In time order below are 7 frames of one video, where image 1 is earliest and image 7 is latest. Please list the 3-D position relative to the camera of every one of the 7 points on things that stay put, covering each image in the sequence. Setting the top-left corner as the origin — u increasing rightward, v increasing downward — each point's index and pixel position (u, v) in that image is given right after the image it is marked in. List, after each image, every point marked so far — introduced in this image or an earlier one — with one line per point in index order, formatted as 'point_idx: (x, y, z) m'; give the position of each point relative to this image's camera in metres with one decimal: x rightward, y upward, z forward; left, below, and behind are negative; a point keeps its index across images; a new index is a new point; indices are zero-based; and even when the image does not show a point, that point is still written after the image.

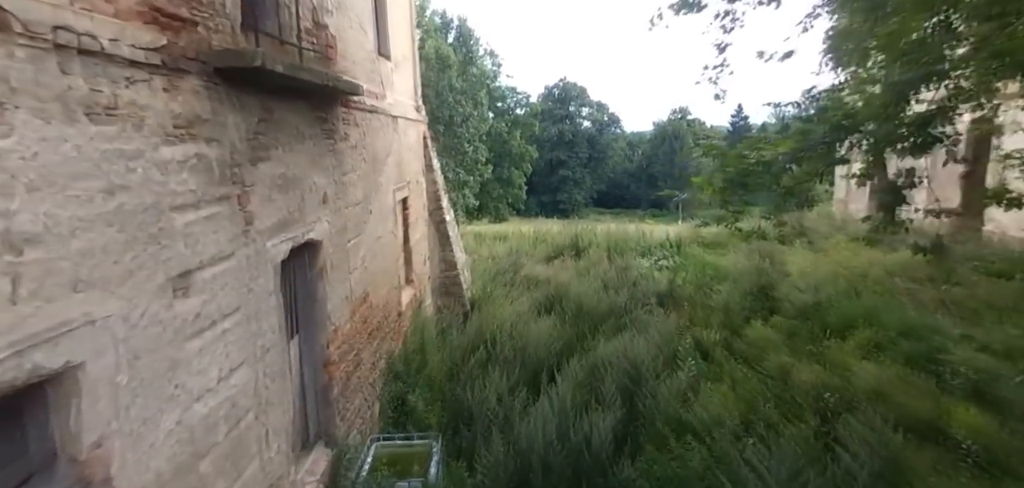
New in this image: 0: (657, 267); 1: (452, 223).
0: (+2.5, -0.4, +9.5) m
1: (-0.7, +0.3, +6.3) m
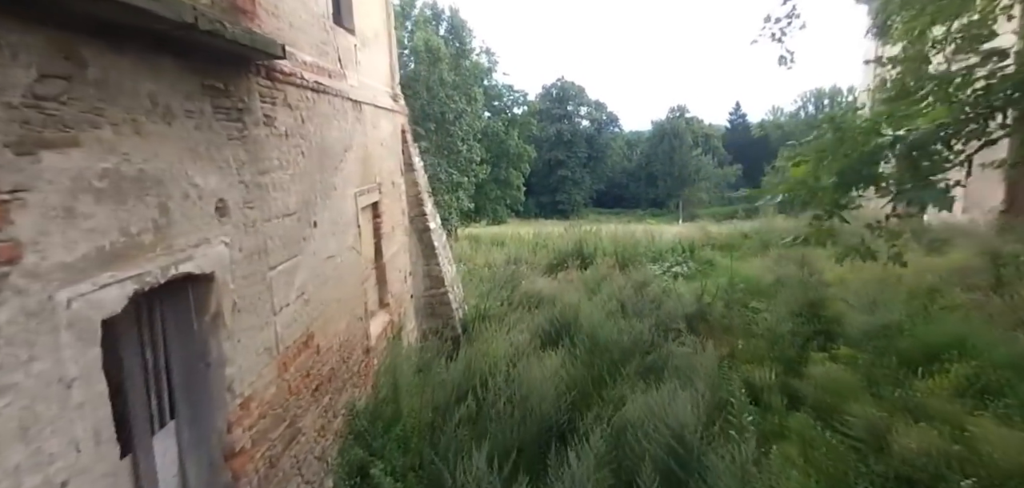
0: (+2.5, -0.5, +8.5) m
1: (-0.7, +0.1, +5.3) m
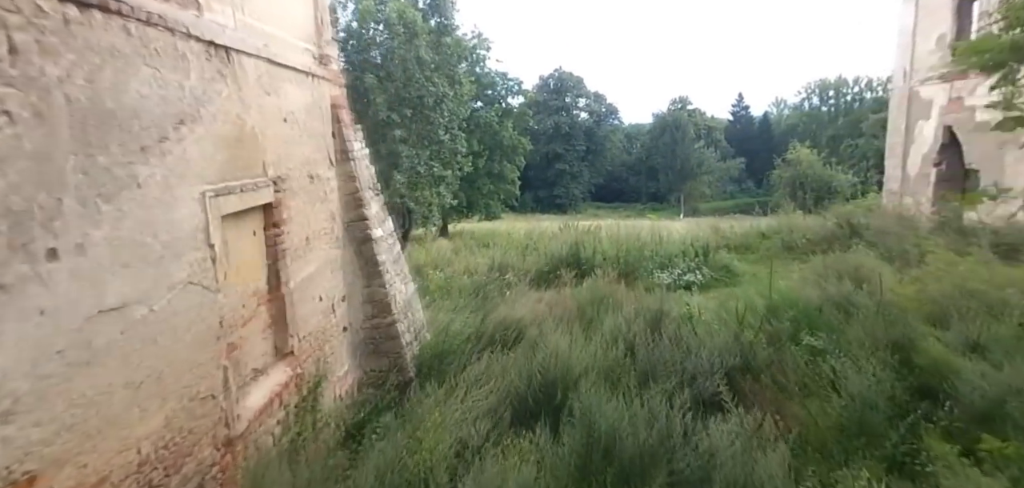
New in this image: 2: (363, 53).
0: (+2.2, -0.6, +7.3) m
1: (-0.9, 0.0, +4.0) m
2: (-2.6, +3.4, +9.5) m
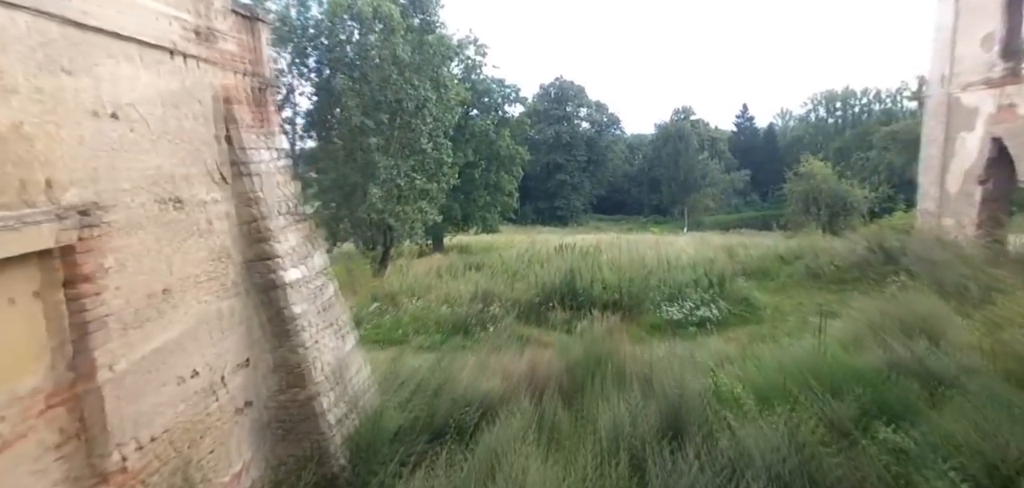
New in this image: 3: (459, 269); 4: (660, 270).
0: (+2.1, -0.9, +6.2) m
1: (-1.1, -0.2, +3.0) m
2: (-2.7, +3.1, +8.6) m
3: (-0.9, -0.4, +9.1) m
4: (+2.2, -0.4, +7.7) m
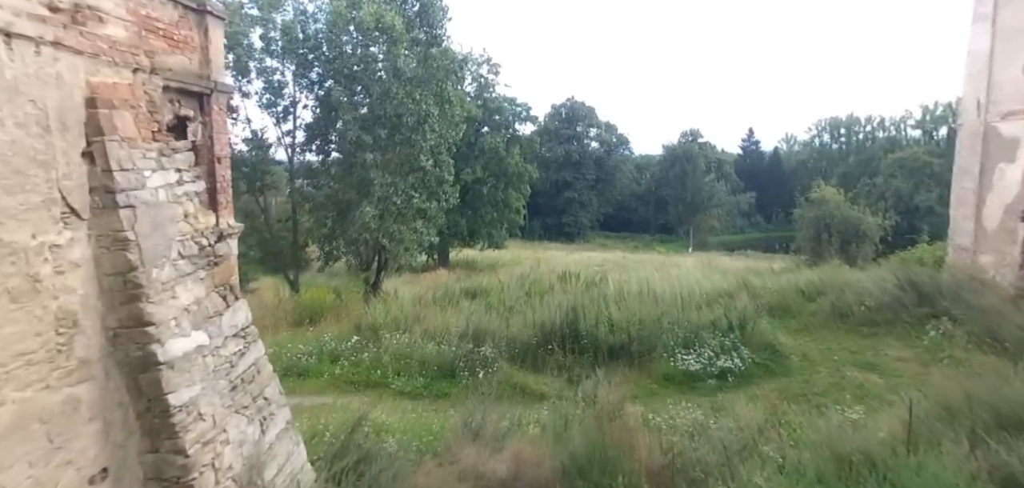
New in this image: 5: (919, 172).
0: (+2.0, -1.3, +5.4) m
1: (-1.2, -0.4, +2.2) m
2: (-2.7, +2.7, +7.9) m
3: (-0.9, -0.8, +8.3) m
4: (+2.1, -0.8, +6.9) m
5: (+13.7, +2.4, +18.3) m
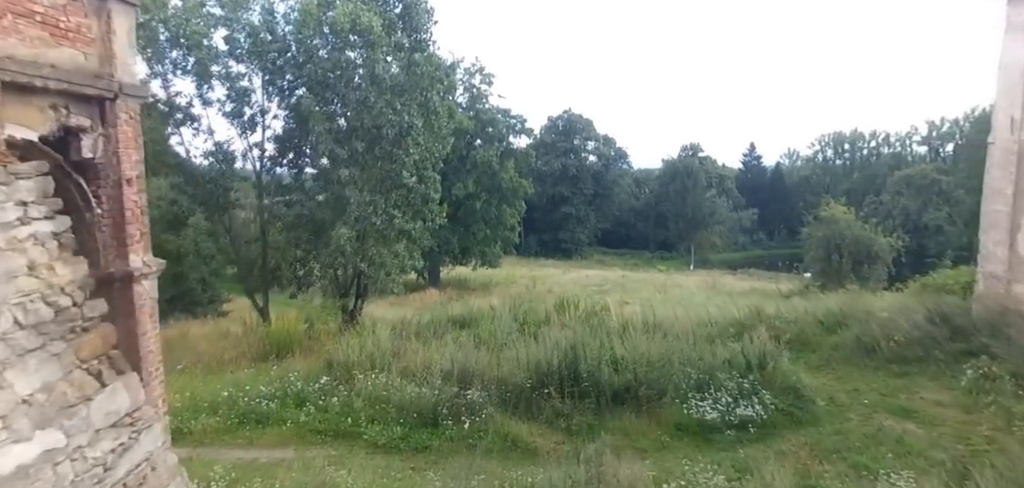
0: (+1.9, -1.6, +4.7) m
1: (-1.3, -0.6, +1.5) m
2: (-2.8, +2.4, +7.3) m
3: (-1.0, -1.2, +7.6) m
4: (+2.0, -1.2, +6.1) m
5: (+13.6, +1.8, +17.7) m
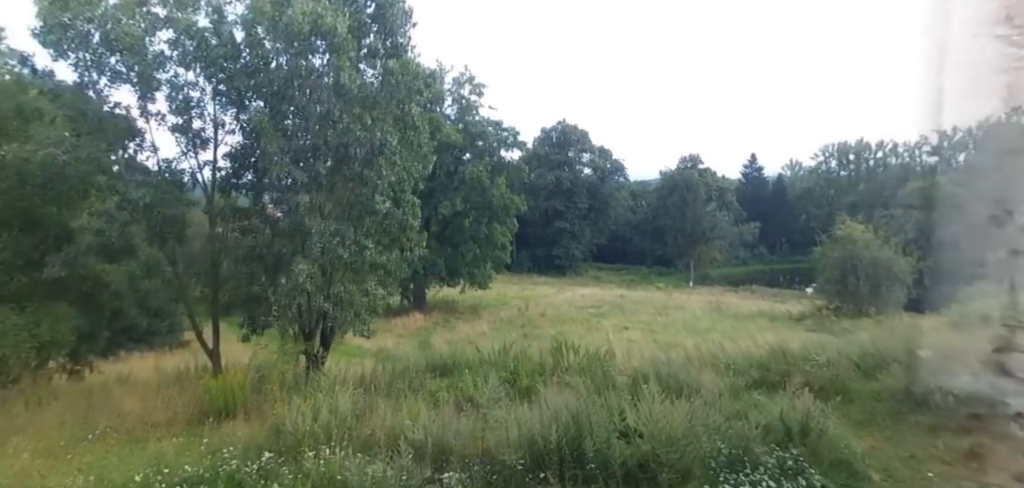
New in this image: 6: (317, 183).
0: (+1.8, -1.9, +3.6) m
1: (-1.3, -0.9, +0.4) m
2: (-2.9, +2.0, +6.2) m
3: (-1.2, -1.6, +6.5) m
4: (+1.9, -1.5, +5.1) m
5: (+13.3, +1.3, +16.8) m
6: (-2.3, +0.7, +6.4) m
